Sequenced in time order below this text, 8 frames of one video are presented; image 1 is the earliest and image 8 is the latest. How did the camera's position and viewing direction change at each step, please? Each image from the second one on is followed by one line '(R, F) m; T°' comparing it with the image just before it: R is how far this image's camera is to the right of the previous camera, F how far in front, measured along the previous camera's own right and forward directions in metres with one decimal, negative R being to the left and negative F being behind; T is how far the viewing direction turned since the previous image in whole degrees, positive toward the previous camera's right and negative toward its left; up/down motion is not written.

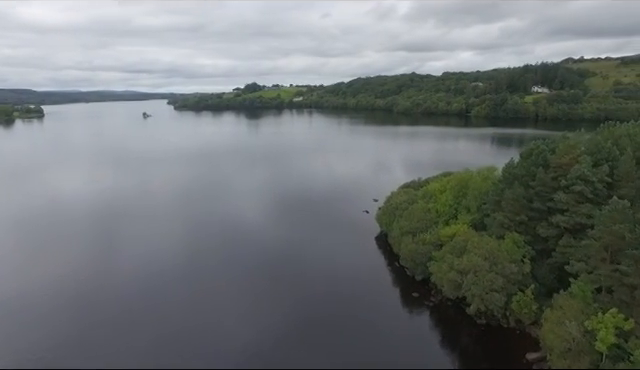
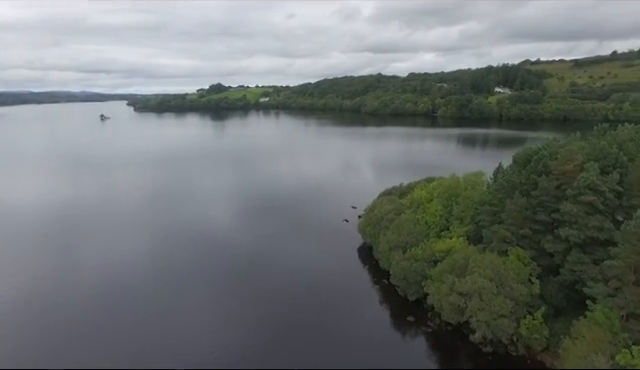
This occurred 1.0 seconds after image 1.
(-0.3, +1.2) m; +5°
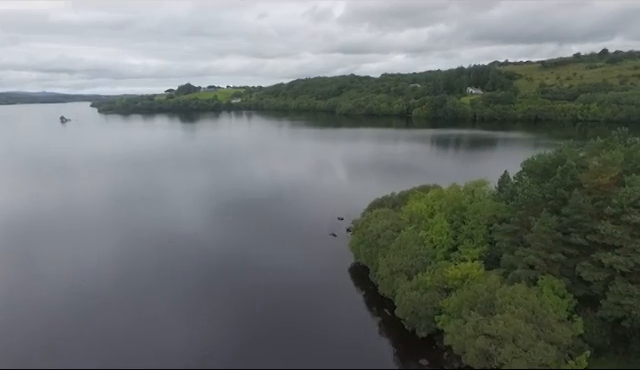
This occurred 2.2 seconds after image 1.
(-0.4, +1.6) m; +4°
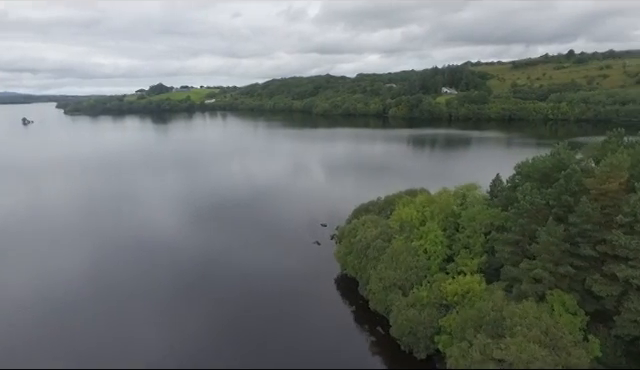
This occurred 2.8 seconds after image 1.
(-0.2, +0.8) m; +3°
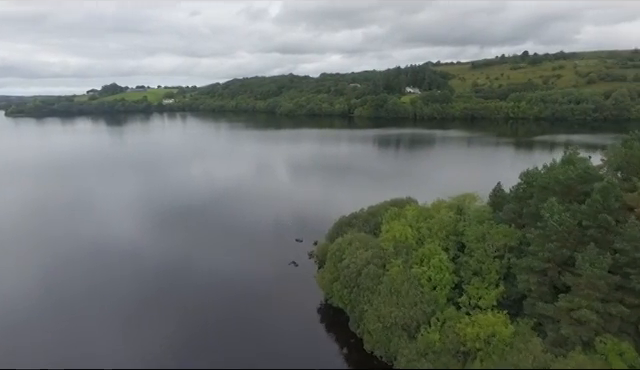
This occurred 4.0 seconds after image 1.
(-0.3, +1.7) m; +5°
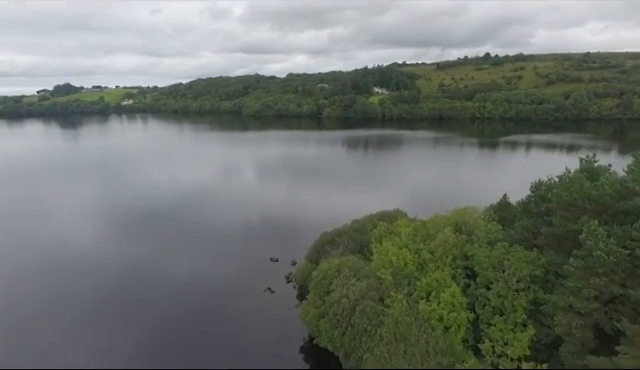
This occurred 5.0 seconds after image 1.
(-0.3, +1.5) m; +5°
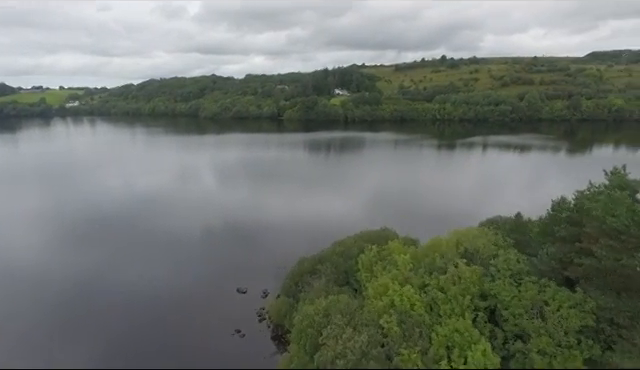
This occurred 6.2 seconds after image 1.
(-0.3, +1.7) m; +6°
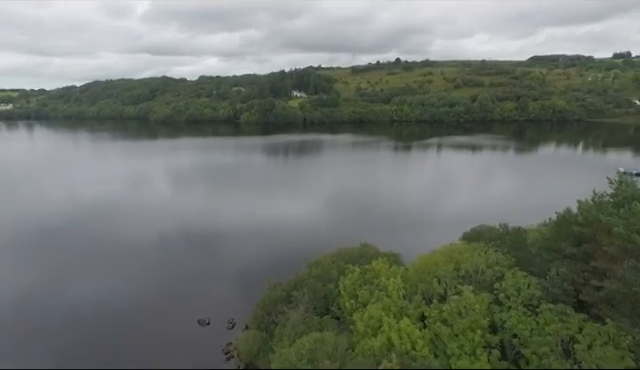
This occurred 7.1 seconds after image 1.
(-0.3, +1.1) m; +6°
